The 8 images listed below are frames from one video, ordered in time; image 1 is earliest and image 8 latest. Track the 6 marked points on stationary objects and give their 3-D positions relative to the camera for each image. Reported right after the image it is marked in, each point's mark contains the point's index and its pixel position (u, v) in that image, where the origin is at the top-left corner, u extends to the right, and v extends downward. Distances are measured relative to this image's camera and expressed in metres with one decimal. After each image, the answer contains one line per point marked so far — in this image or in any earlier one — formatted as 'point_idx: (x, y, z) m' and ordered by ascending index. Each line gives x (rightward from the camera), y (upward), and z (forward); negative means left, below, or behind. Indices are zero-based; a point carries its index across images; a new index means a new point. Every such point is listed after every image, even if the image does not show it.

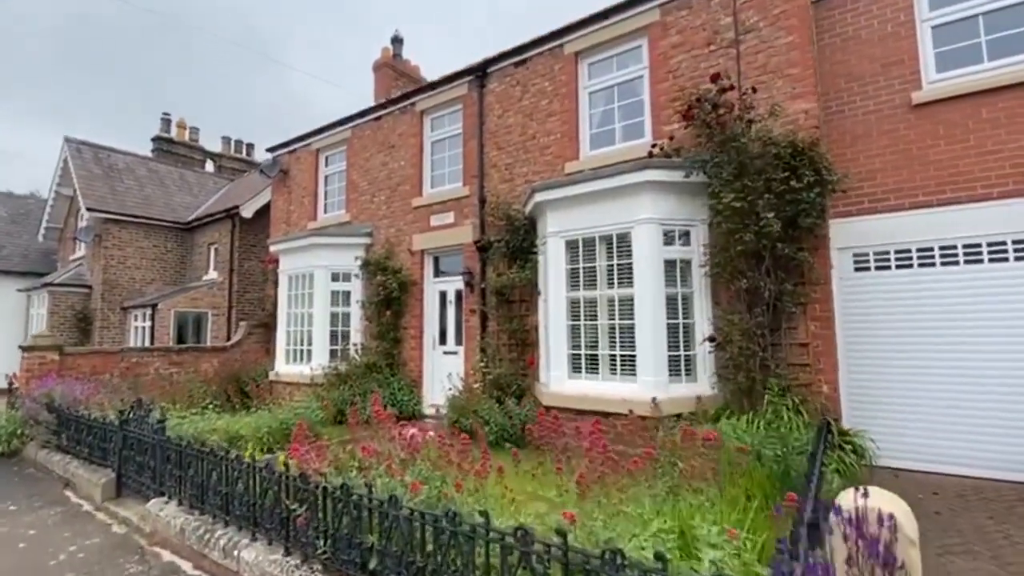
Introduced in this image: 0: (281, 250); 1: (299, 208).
0: (-6.2, +1.0, +13.0) m
1: (-6.2, +2.3, +14.2) m
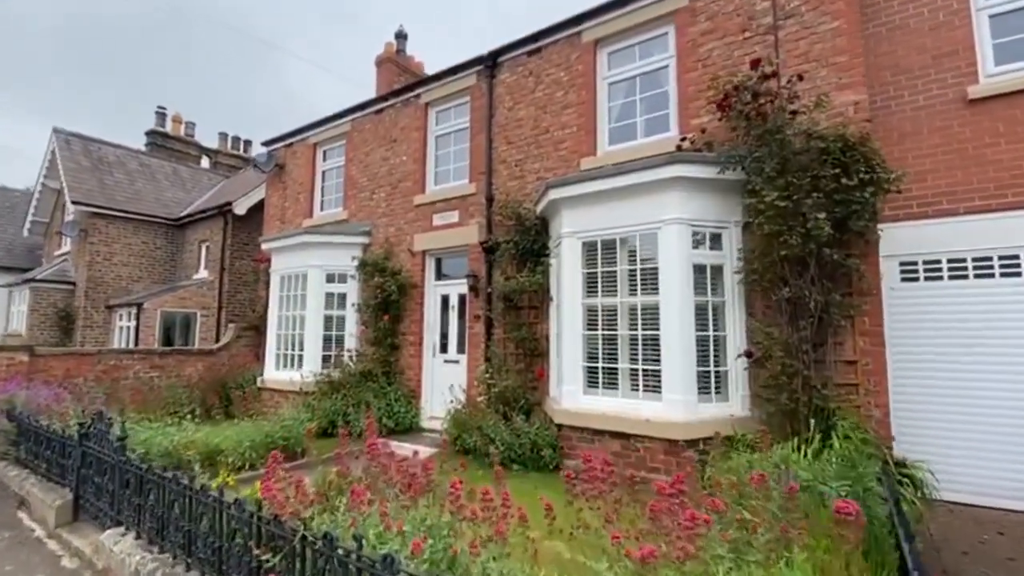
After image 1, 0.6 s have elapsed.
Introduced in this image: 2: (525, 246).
0: (-6.0, +1.0, +12.2) m
1: (-6.0, +2.3, +13.4) m
2: (+0.2, +0.7, +8.7) m
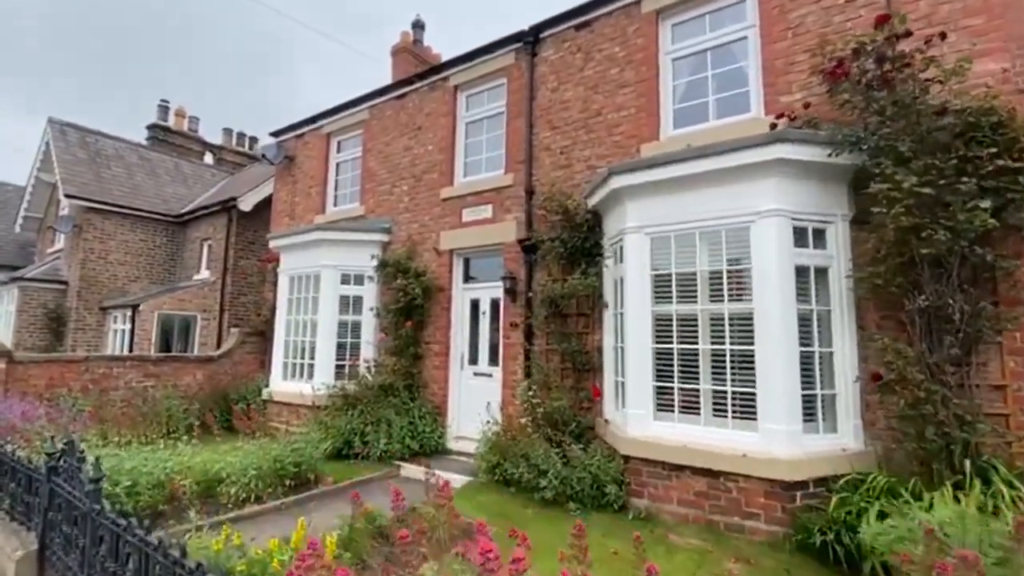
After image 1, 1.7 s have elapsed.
0: (-5.2, +0.9, +11.1) m
1: (-5.2, +2.3, +12.3) m
2: (+1.0, +0.7, +7.6) m
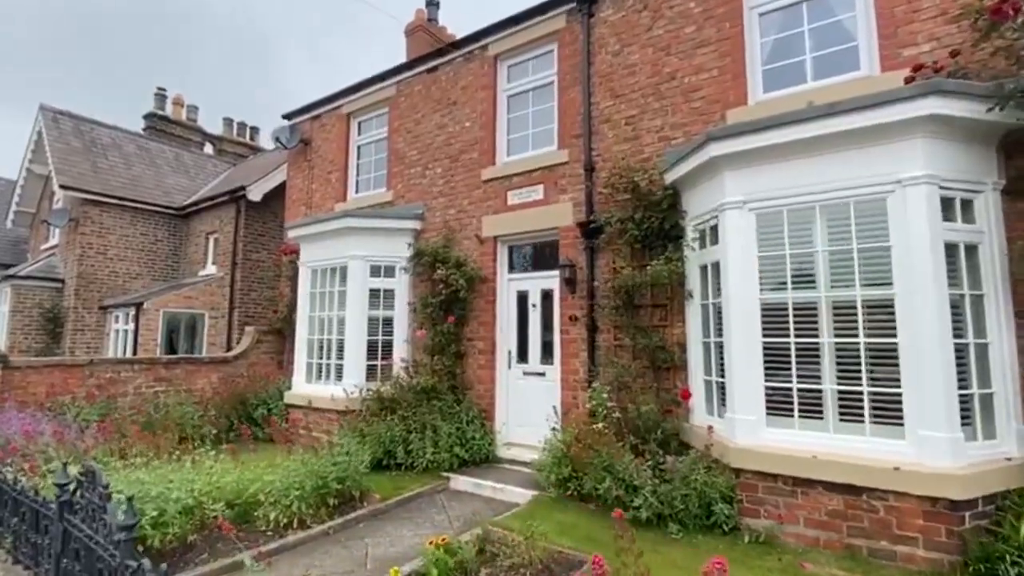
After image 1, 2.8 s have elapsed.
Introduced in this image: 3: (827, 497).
0: (-4.4, +1.1, +10.2) m
1: (-4.4, +2.4, +11.4) m
2: (+1.9, +0.8, +6.7) m
3: (+3.1, -2.1, +4.8) m
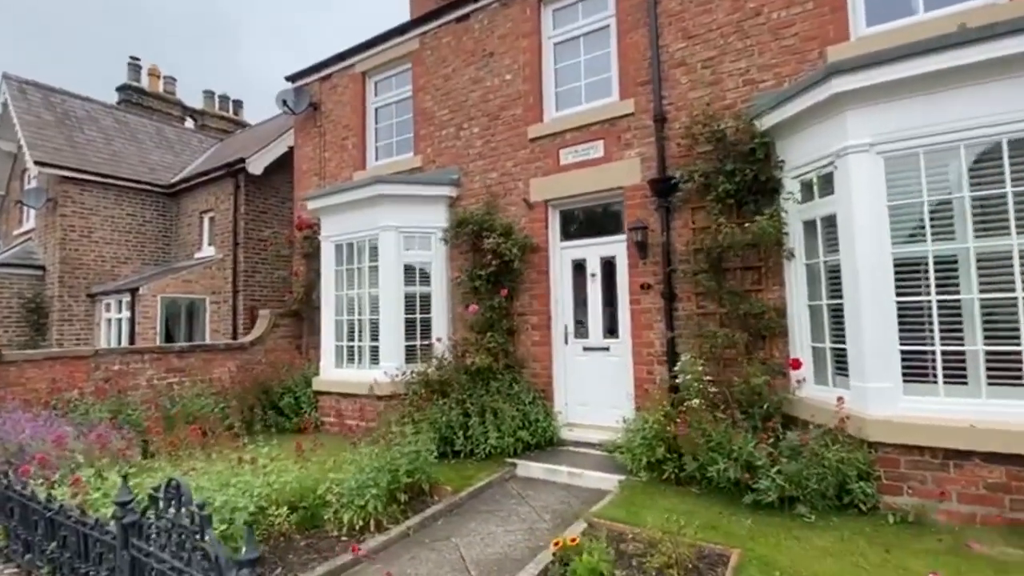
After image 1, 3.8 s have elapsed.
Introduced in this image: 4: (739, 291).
0: (-3.6, +1.5, +9.2) m
1: (-3.7, +2.9, +10.4) m
2: (+2.8, +1.3, +6.0) m
3: (+4.2, -1.6, +4.3) m
4: (+2.8, 0.0, +6.1) m
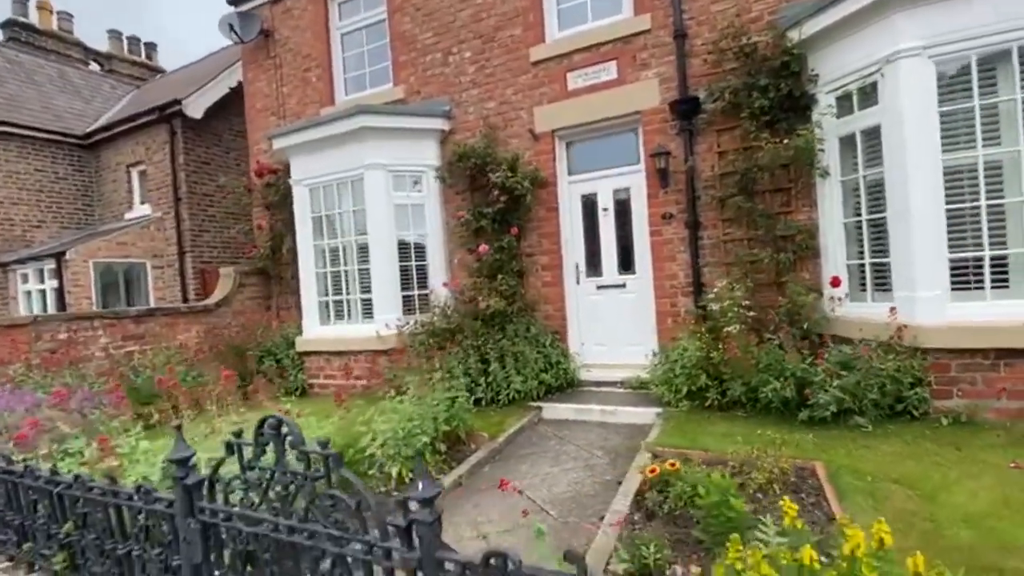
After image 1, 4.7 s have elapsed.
0: (-3.7, +2.3, +8.2) m
1: (-4.0, +3.8, +9.2) m
2: (+3.1, +2.3, +5.8) m
3: (+4.8, -0.7, +4.5) m
4: (+3.2, +0.9, +6.0) m
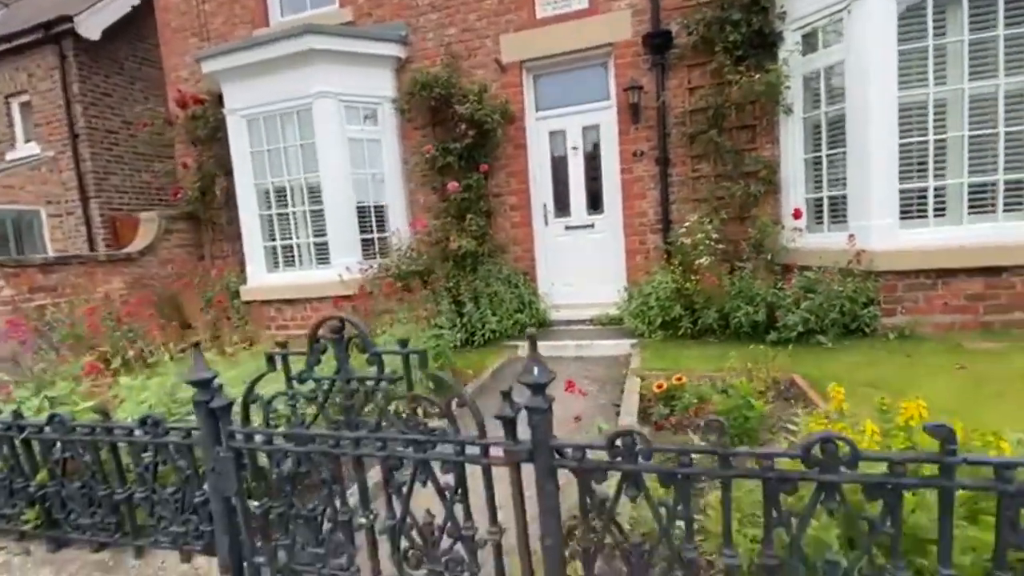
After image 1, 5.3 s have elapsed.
0: (-4.2, +3.2, +7.2) m
1: (-4.7, +4.7, +8.1) m
2: (+2.8, +3.1, +5.8) m
3: (+4.7, 0.0, +5.0) m
4: (+2.8, +1.7, +6.1) m
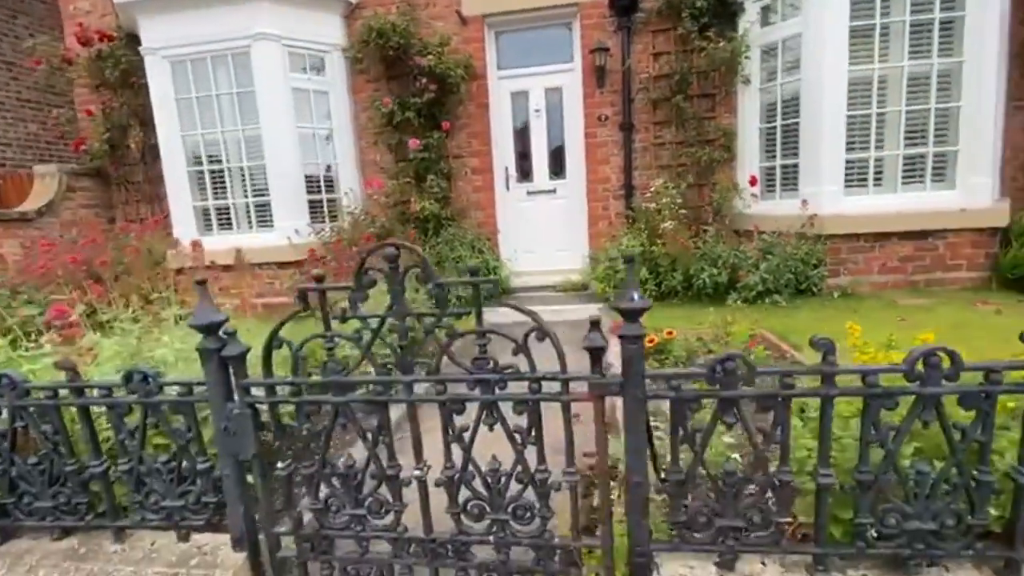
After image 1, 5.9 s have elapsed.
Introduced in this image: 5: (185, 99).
0: (-4.8, +3.6, +6.3) m
1: (-5.4, +5.2, +7.0) m
2: (+2.4, +3.5, +5.9) m
3: (+4.4, +0.5, +5.6) m
4: (+2.4, +2.2, +6.3) m
5: (-4.4, +2.6, +6.5) m
